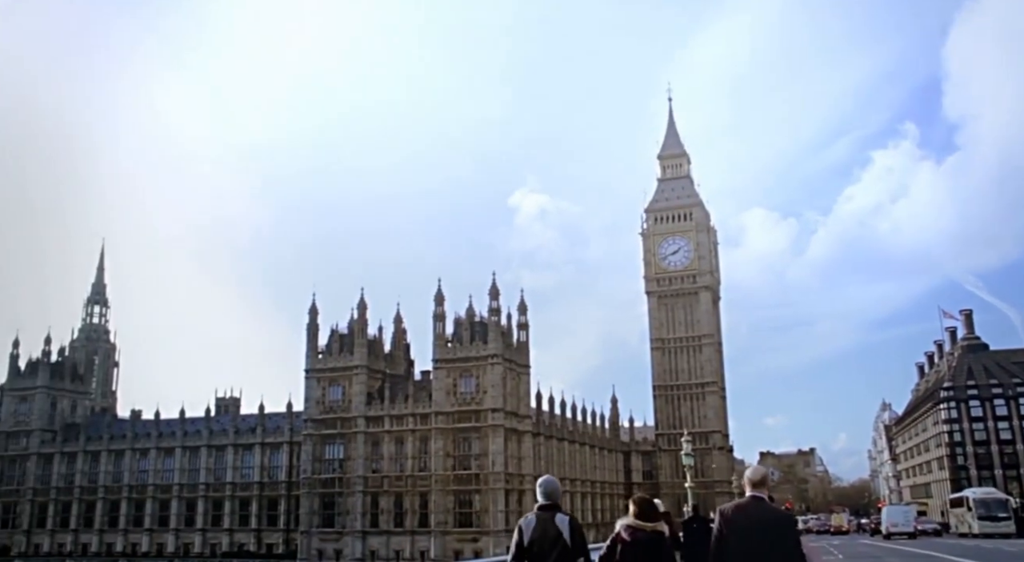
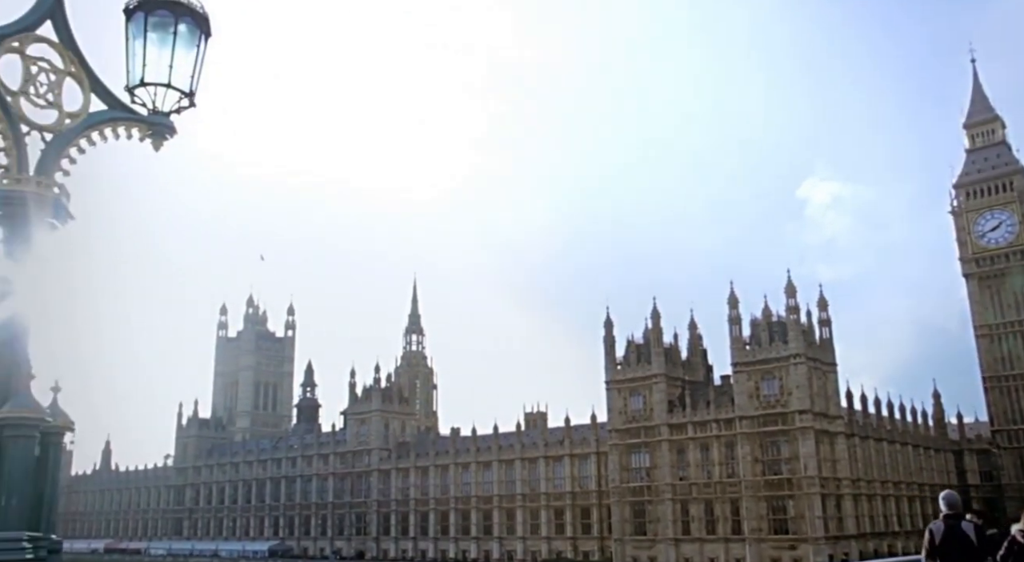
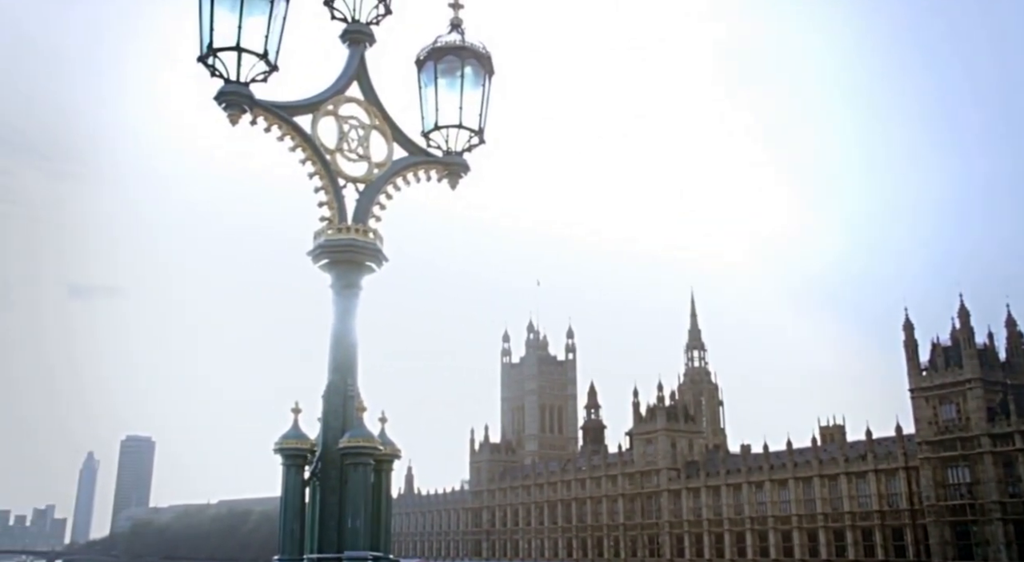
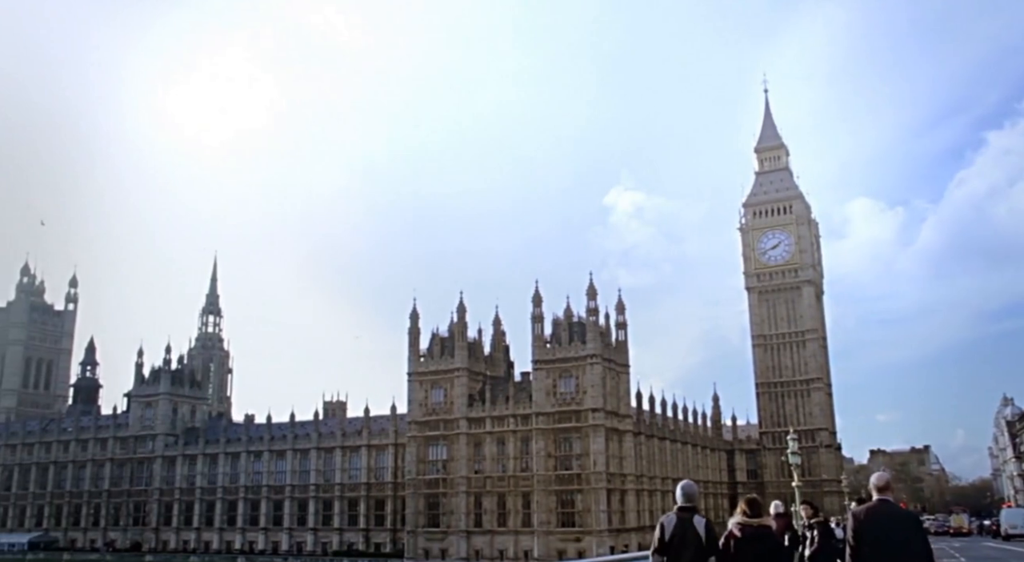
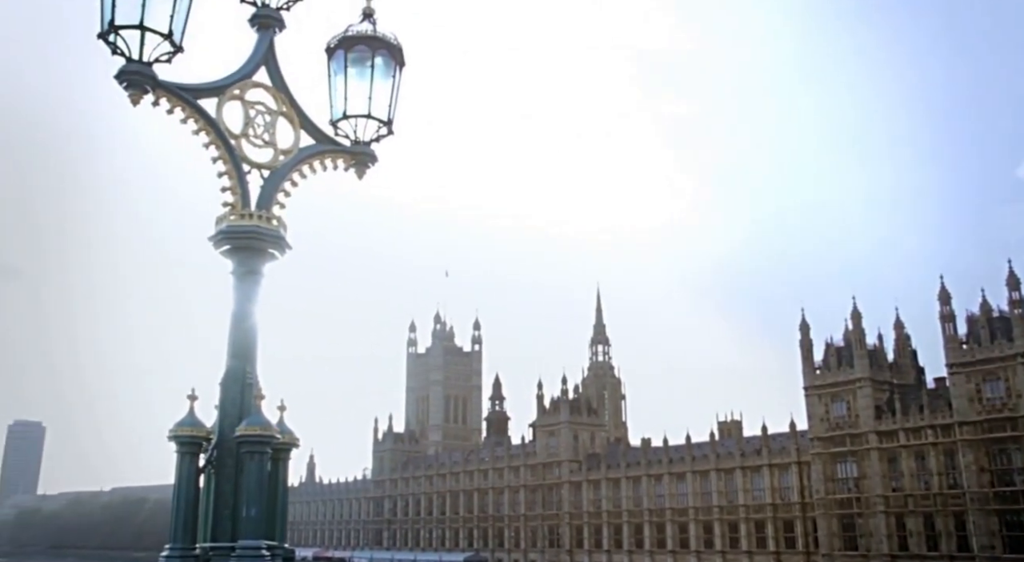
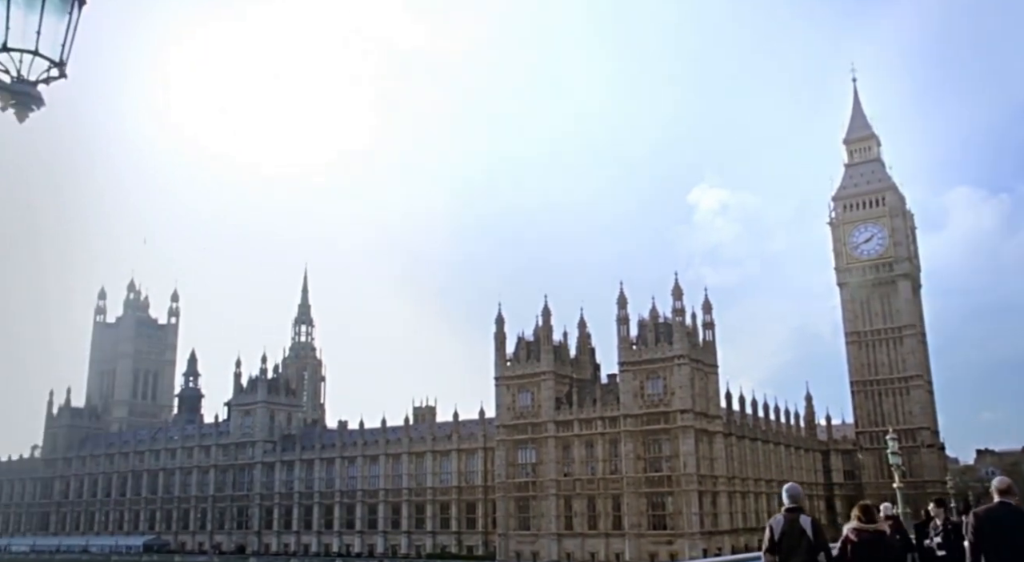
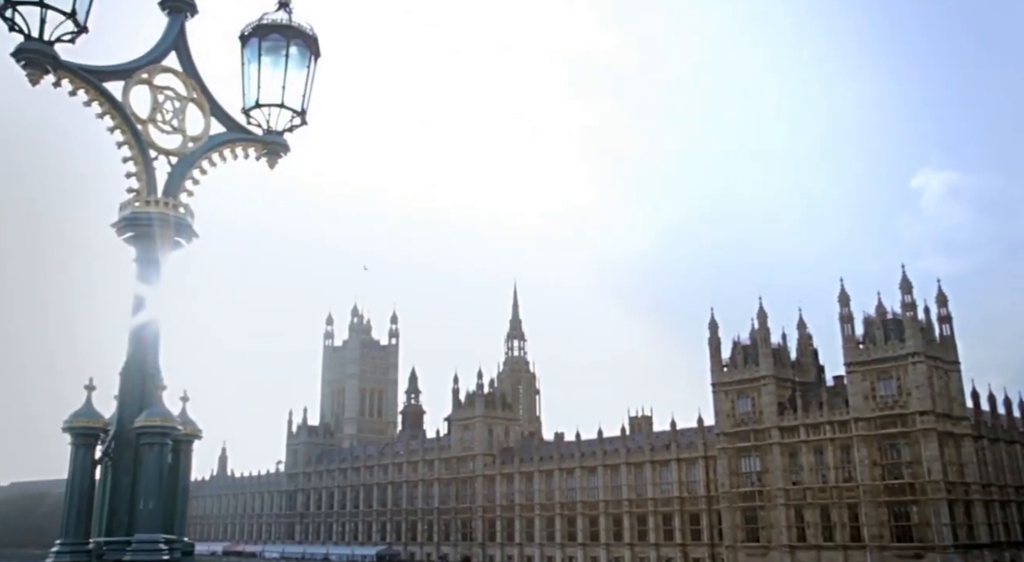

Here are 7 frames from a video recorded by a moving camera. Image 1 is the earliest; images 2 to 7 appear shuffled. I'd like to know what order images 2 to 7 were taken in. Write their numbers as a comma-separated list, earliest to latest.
4, 6, 2, 7, 5, 3
